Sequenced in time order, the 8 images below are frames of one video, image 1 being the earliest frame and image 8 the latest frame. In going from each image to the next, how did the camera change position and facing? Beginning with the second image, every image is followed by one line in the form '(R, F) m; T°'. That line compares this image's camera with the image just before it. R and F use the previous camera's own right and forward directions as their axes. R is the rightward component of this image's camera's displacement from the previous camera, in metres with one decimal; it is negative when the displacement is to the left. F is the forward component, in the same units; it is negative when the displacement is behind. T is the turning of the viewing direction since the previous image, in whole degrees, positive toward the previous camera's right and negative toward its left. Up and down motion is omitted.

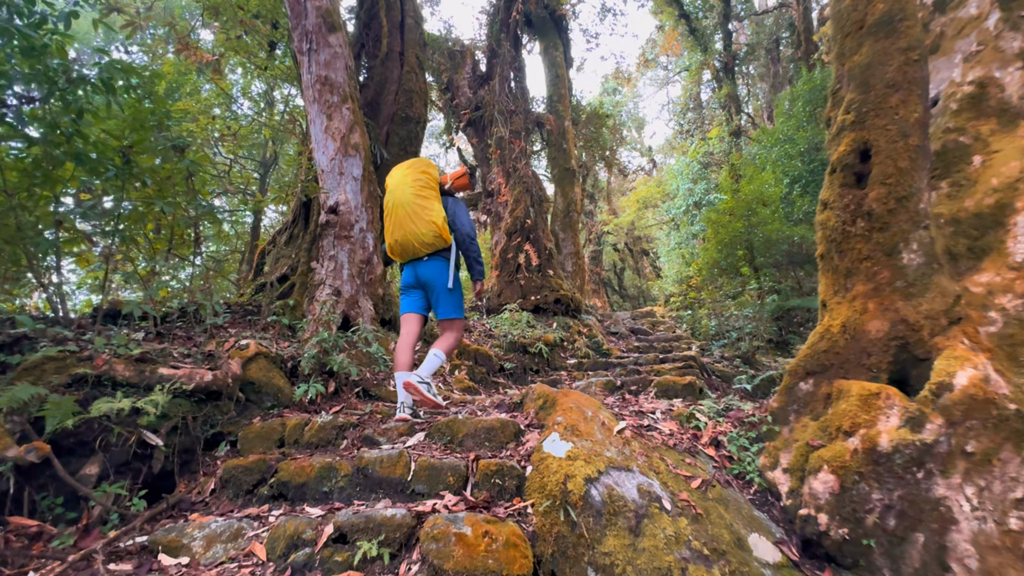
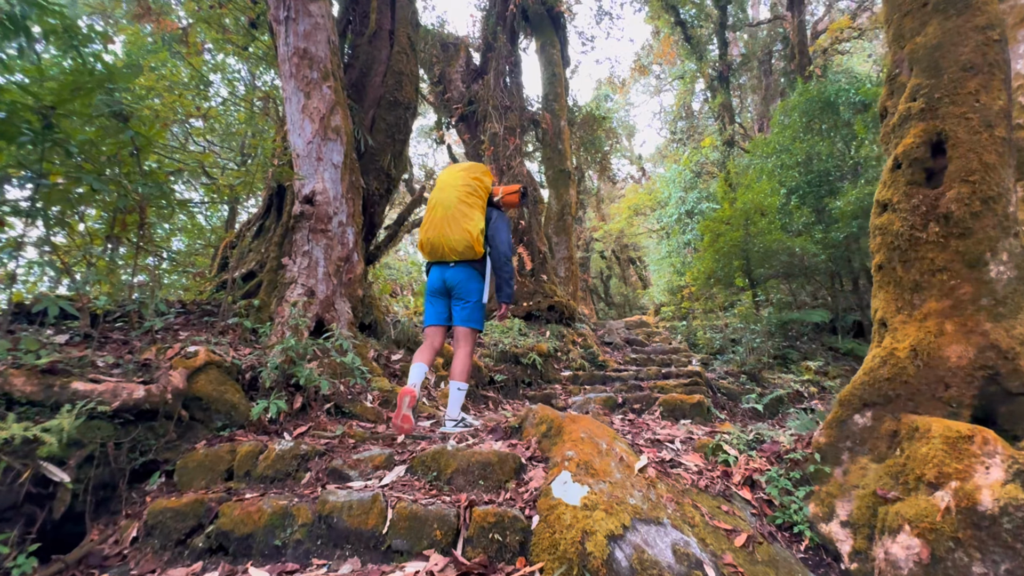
(-0.1, +0.5) m; +2°
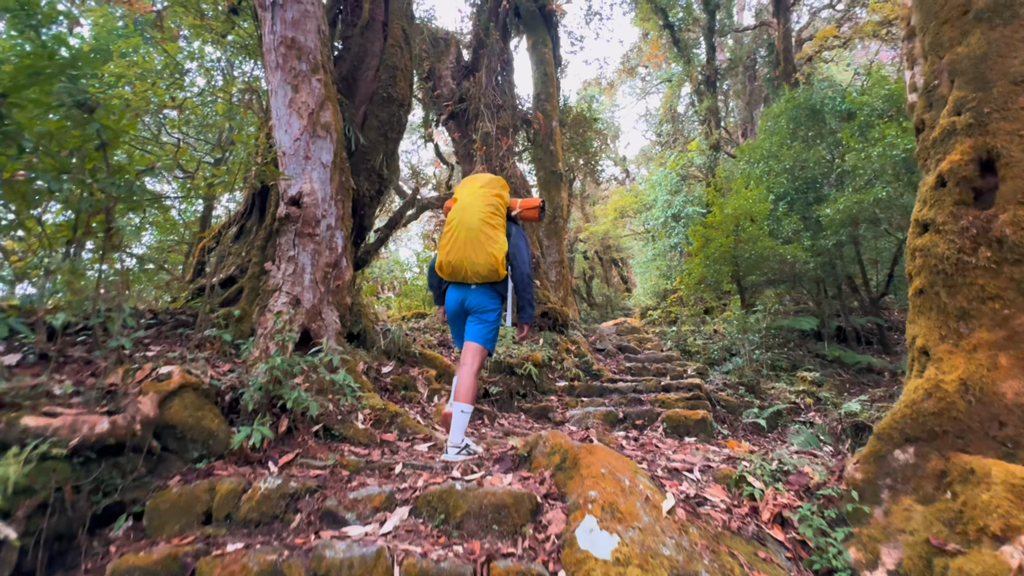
(-0.2, +0.2) m; +2°
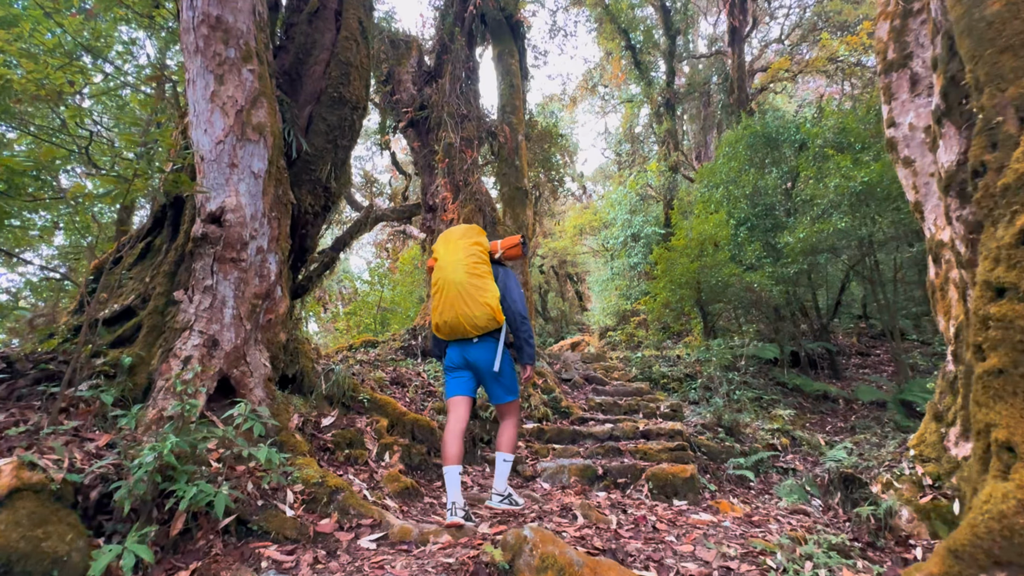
(-0.1, +0.7) m; +6°
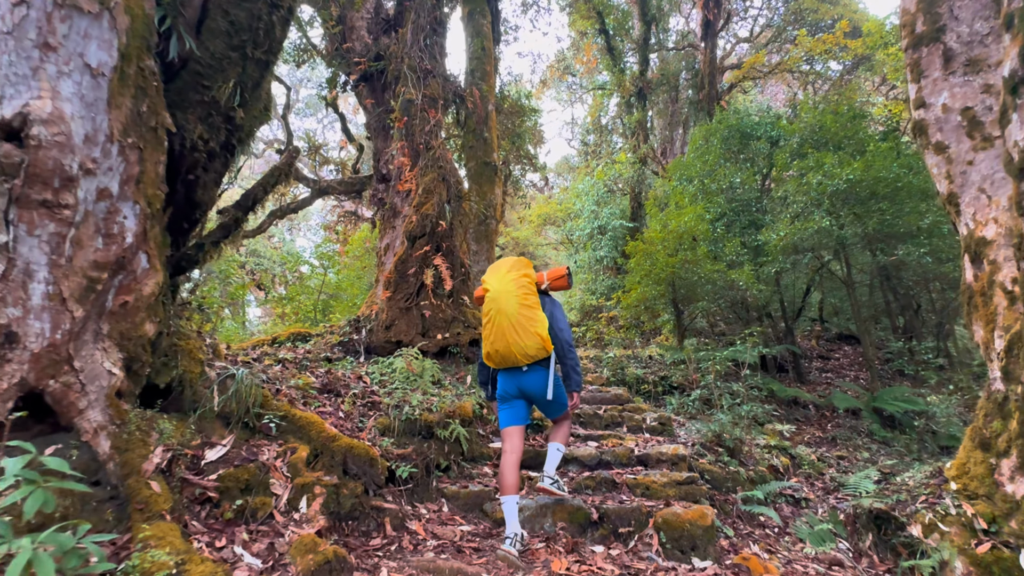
(-0.1, +1.1) m; +6°
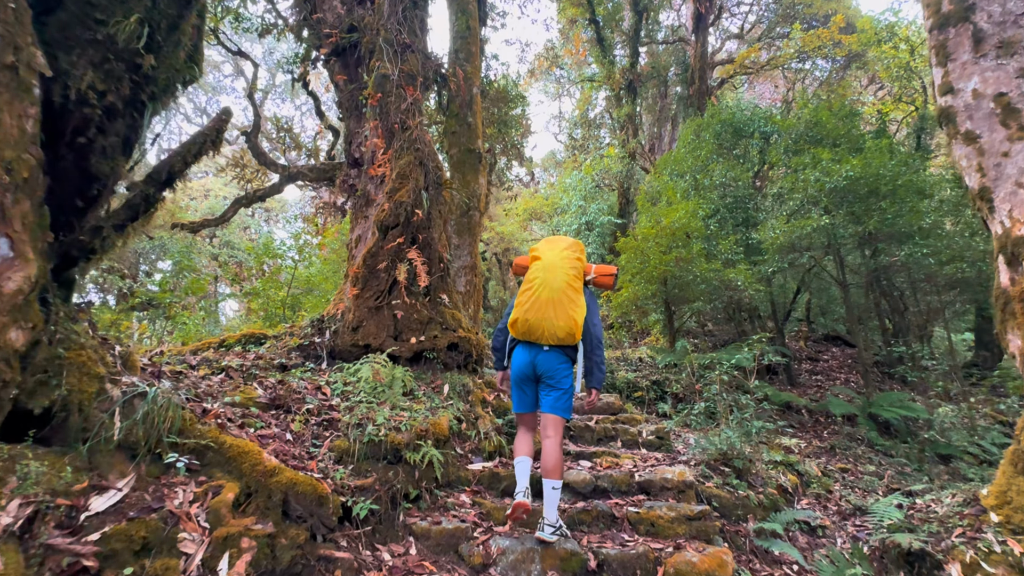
(0.0, +0.6) m; +2°
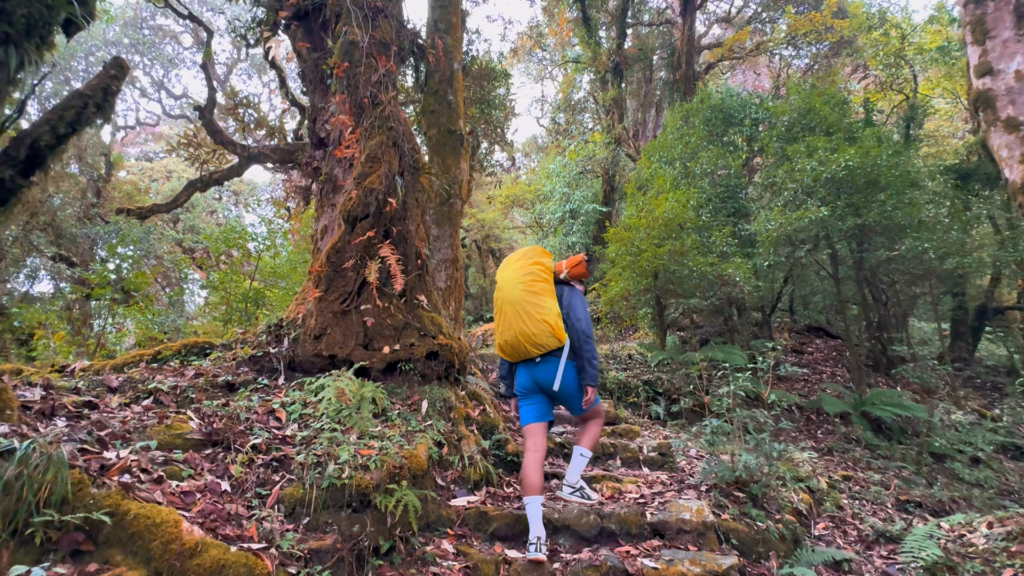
(-0.1, +0.6) m; +3°
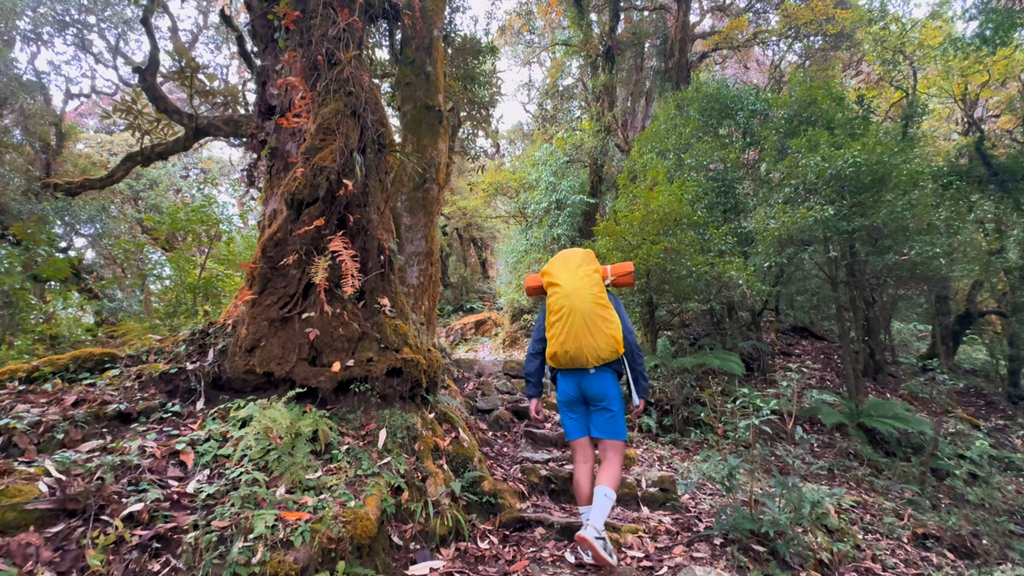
(0.0, +0.8) m; +2°
